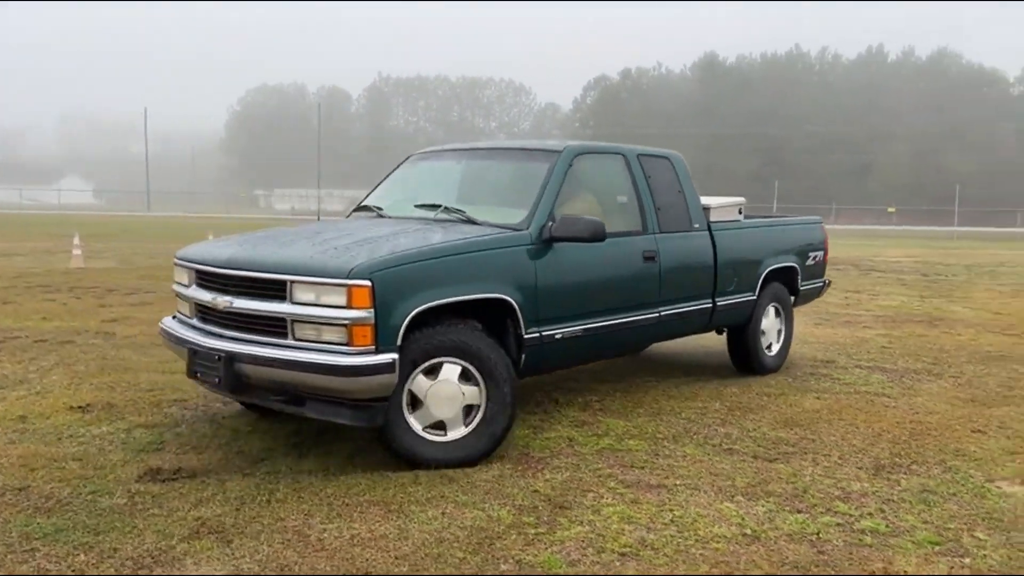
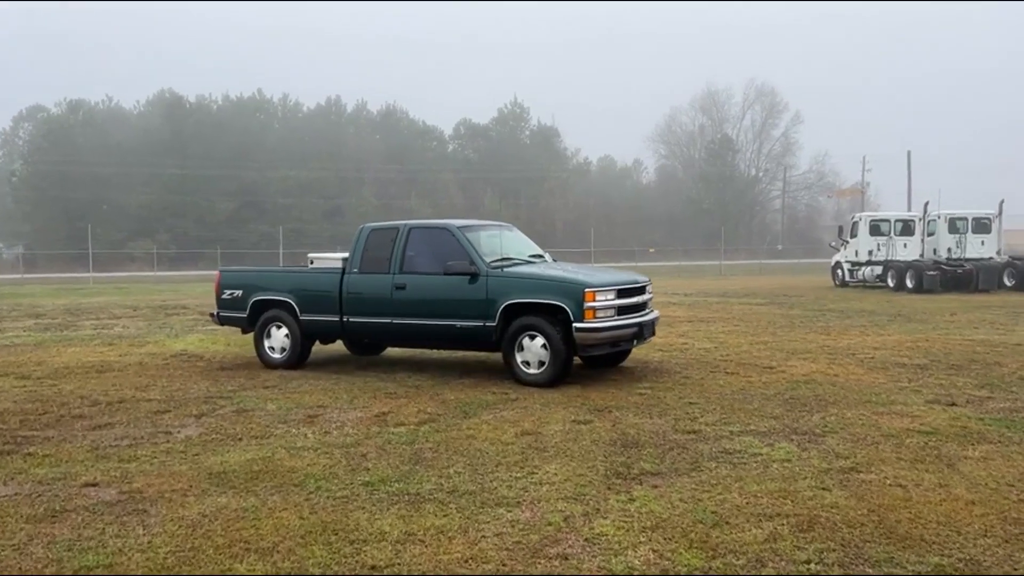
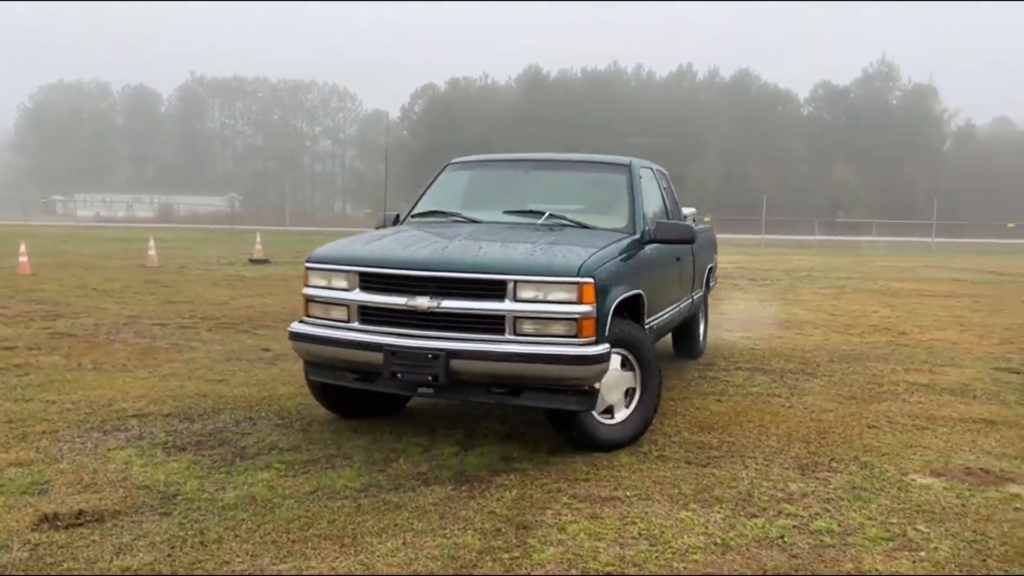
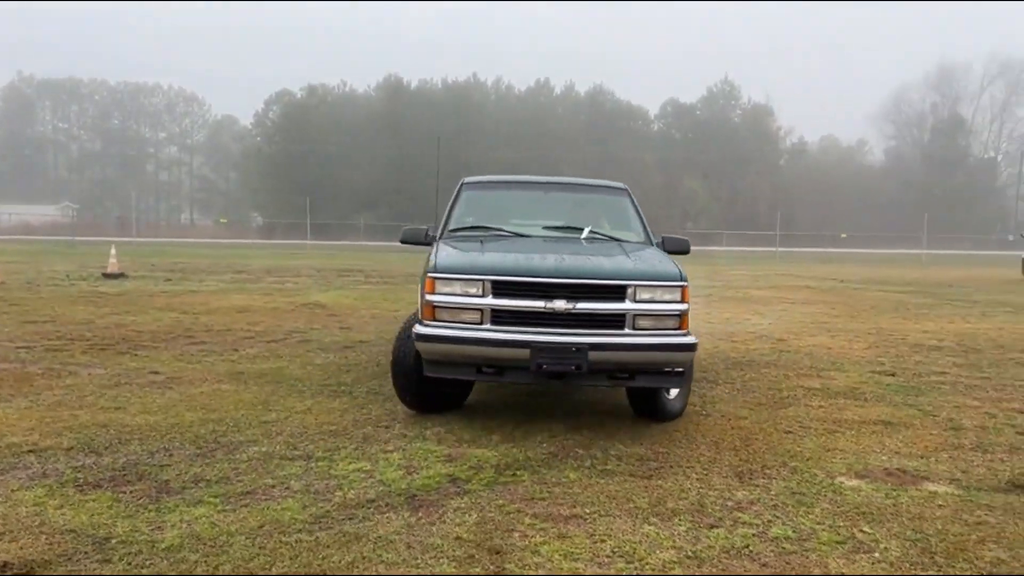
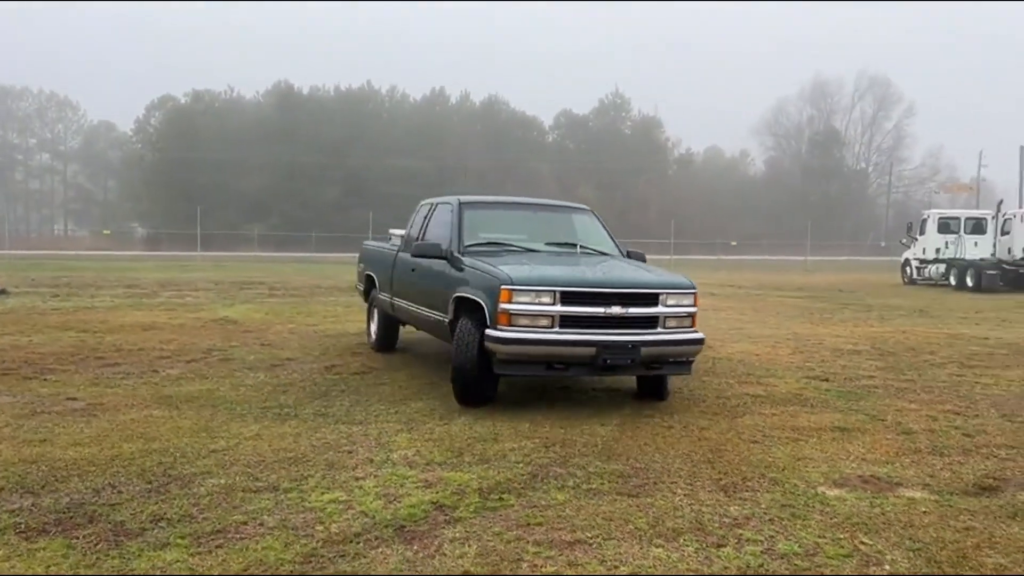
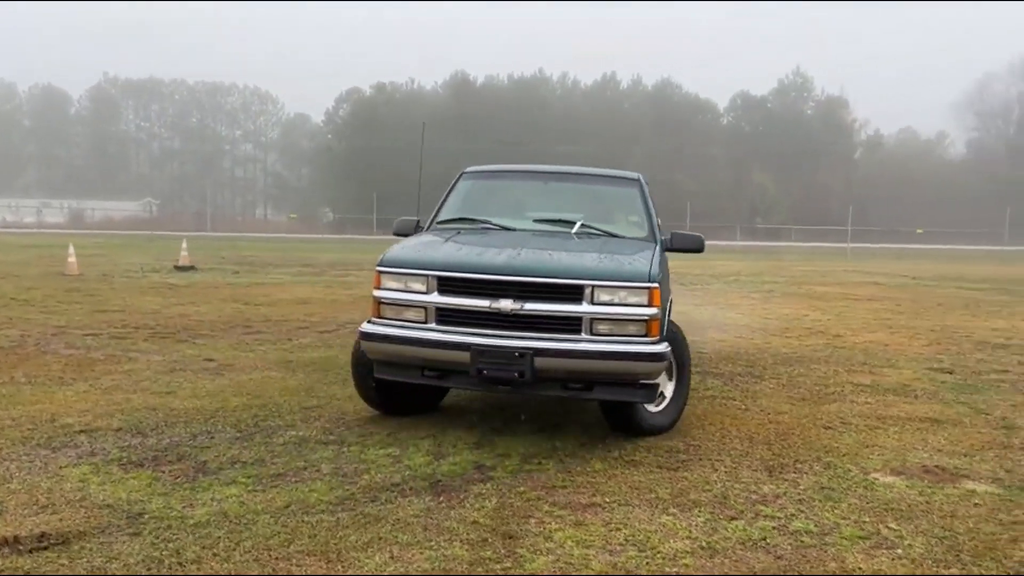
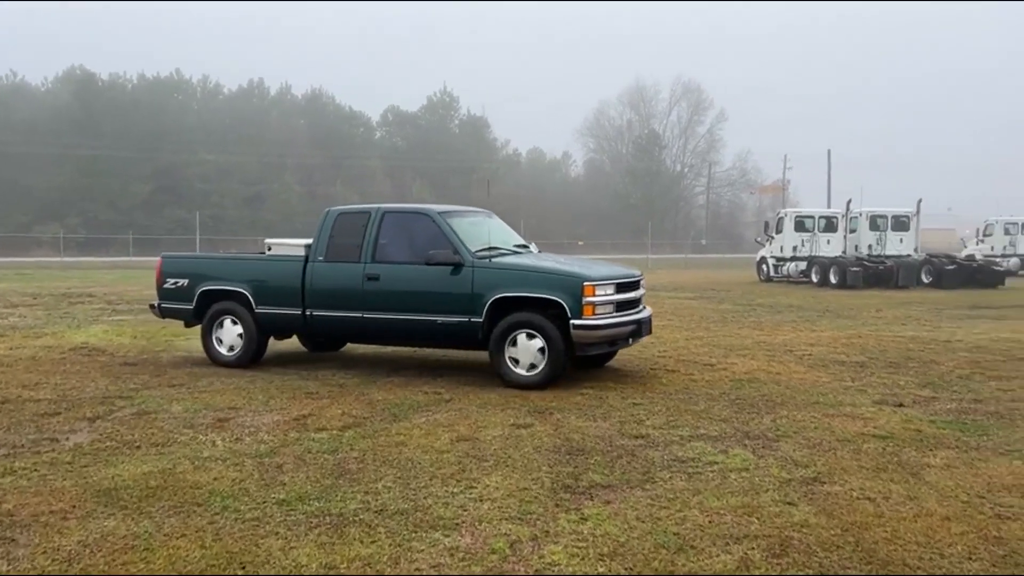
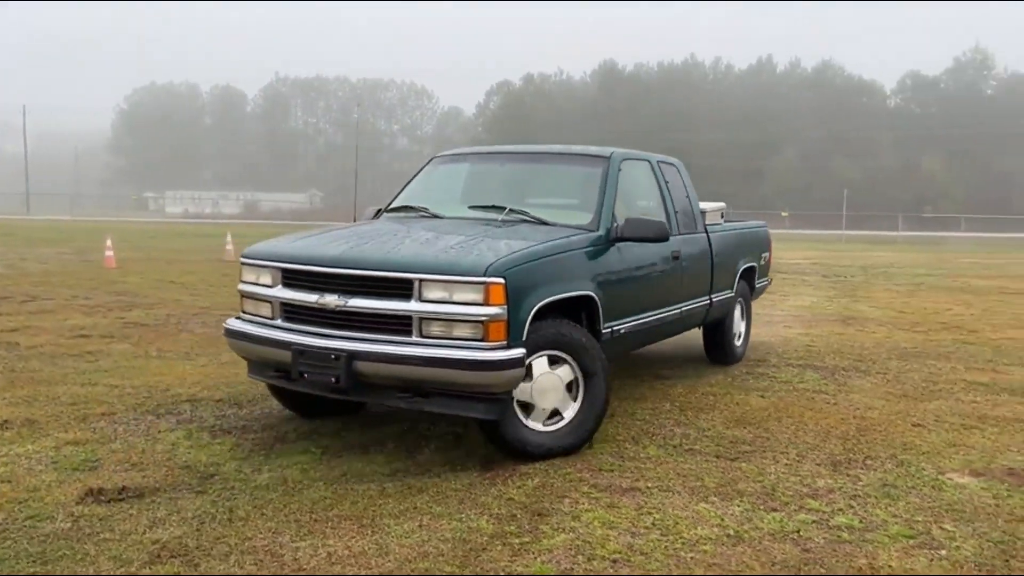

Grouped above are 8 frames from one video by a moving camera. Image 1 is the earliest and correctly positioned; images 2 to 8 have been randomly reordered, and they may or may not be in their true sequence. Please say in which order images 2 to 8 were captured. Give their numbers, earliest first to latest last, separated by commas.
8, 3, 6, 4, 5, 2, 7
